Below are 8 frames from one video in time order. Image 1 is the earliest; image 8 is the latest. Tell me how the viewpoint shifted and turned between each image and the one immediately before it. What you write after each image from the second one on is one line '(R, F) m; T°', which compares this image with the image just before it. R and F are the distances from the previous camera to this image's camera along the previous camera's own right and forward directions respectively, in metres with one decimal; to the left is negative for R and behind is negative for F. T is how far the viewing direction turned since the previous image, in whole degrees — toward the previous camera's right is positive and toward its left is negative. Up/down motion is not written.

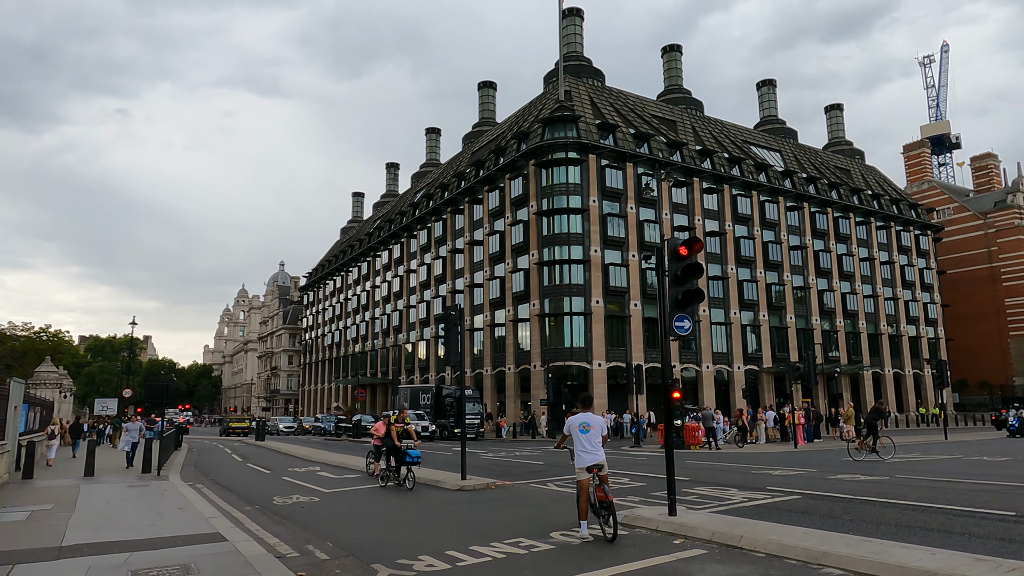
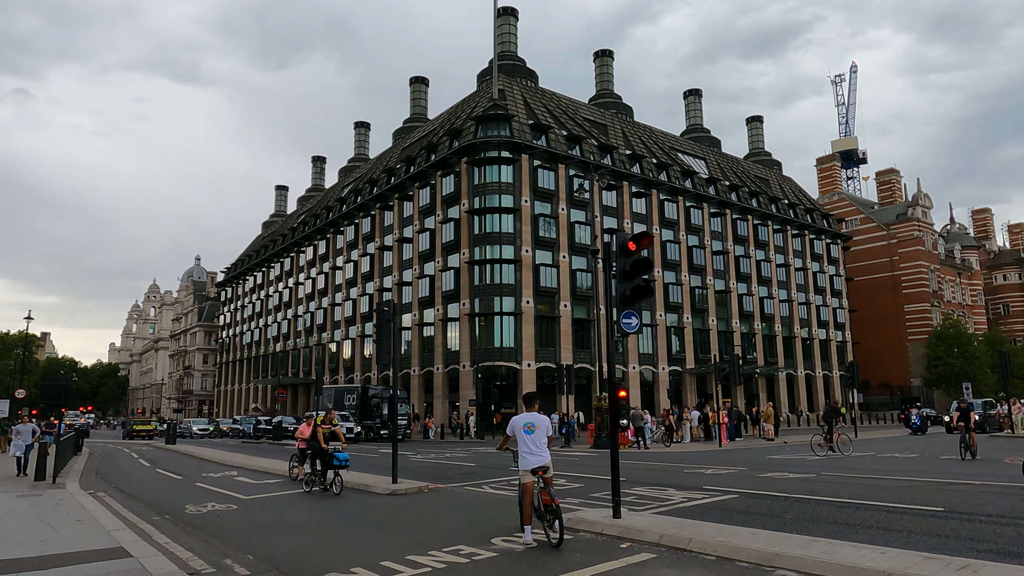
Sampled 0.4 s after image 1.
(-0.2, +0.4) m; +6°
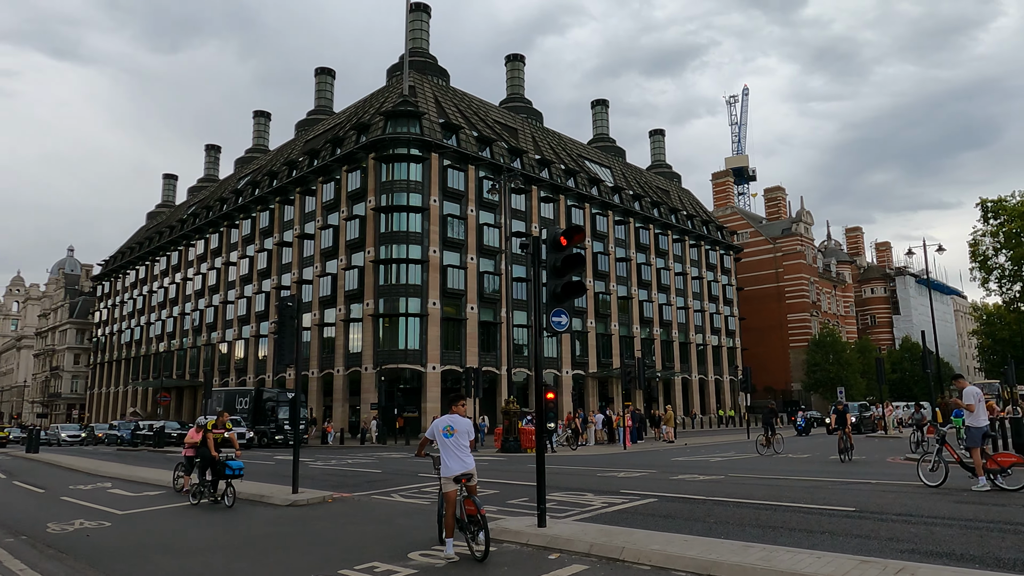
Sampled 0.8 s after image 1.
(-0.2, +0.6) m; +8°
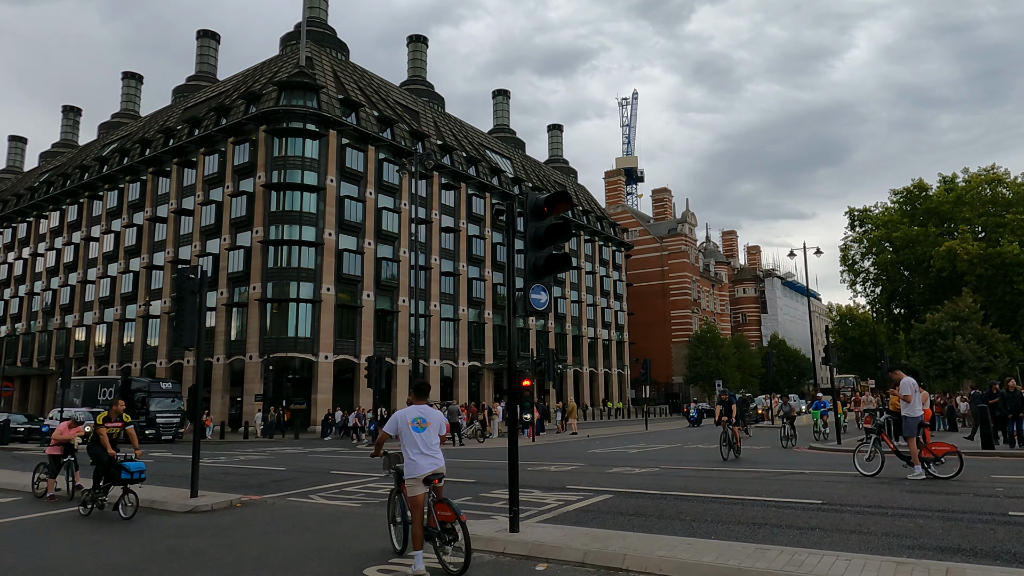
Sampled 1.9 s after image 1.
(-0.9, +1.1) m; +10°
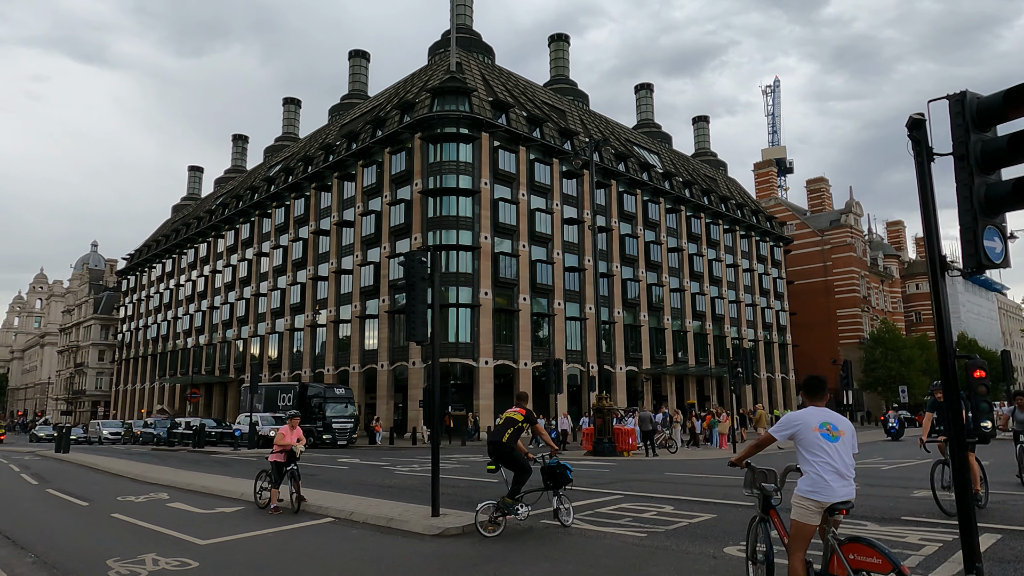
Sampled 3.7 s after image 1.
(-2.1, +1.8) m; -11°
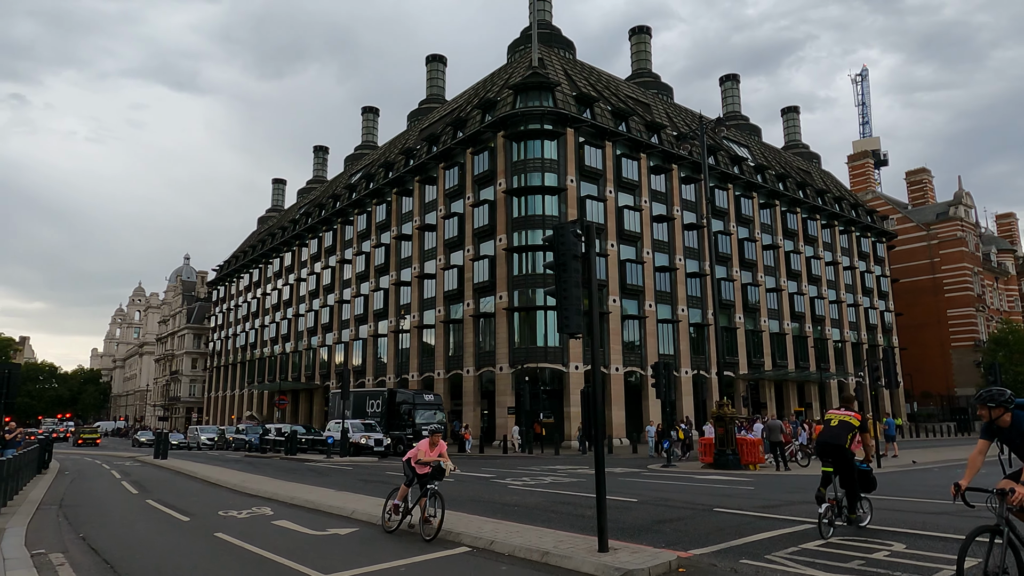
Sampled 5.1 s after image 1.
(-1.2, +1.6) m; -6°
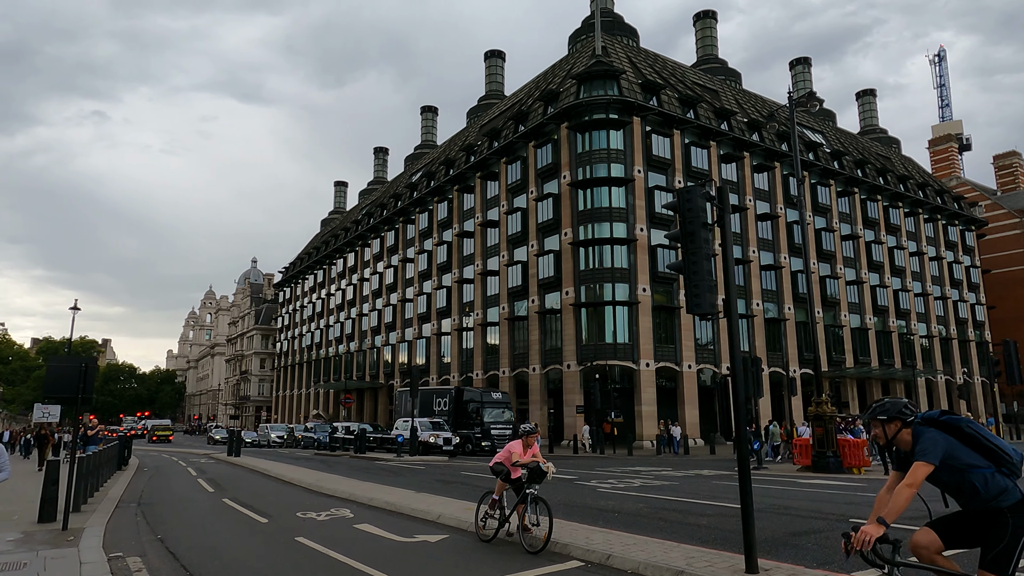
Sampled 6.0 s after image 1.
(-0.6, +1.0) m; -5°
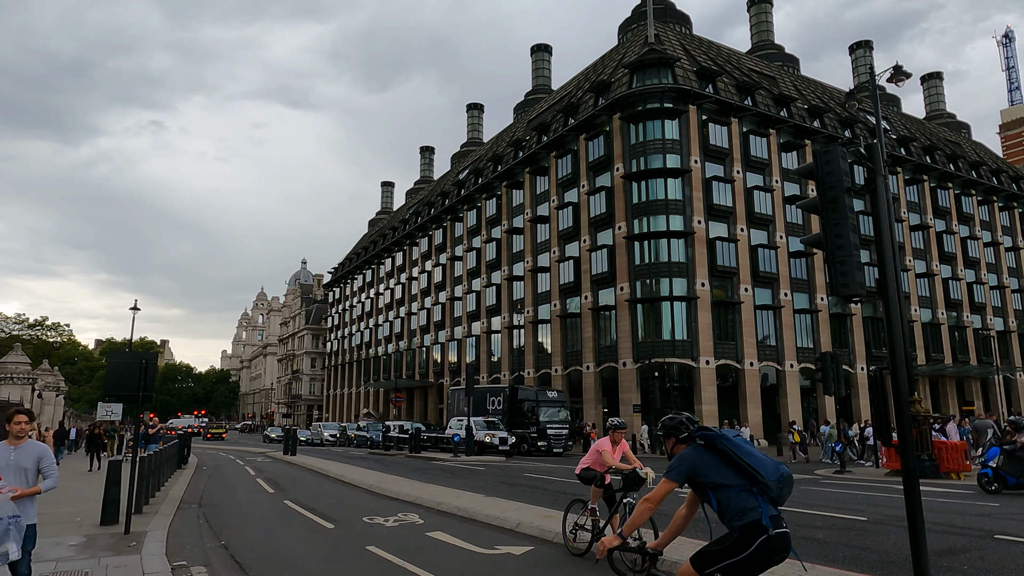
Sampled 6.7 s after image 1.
(-0.5, +0.8) m; -4°
